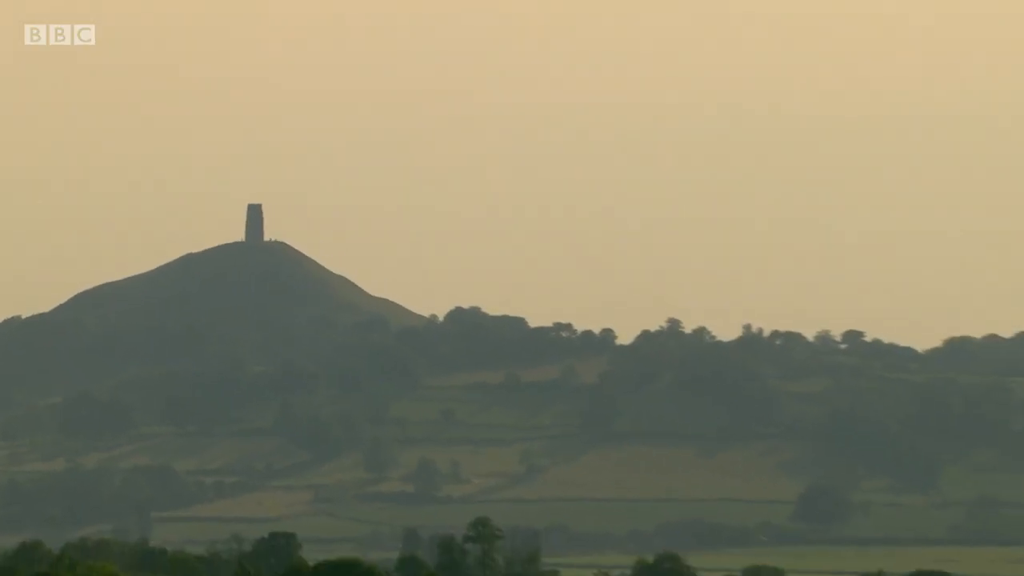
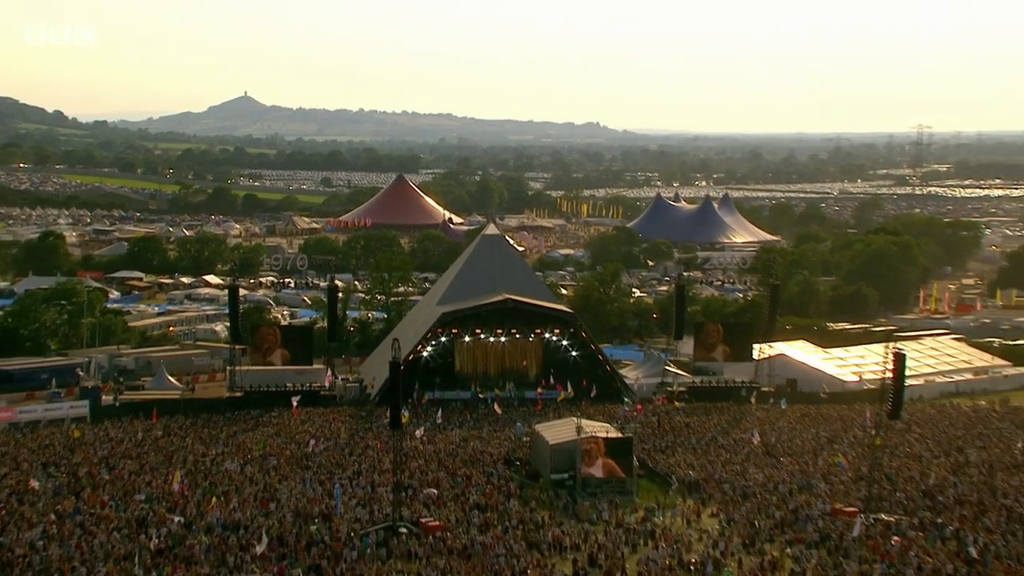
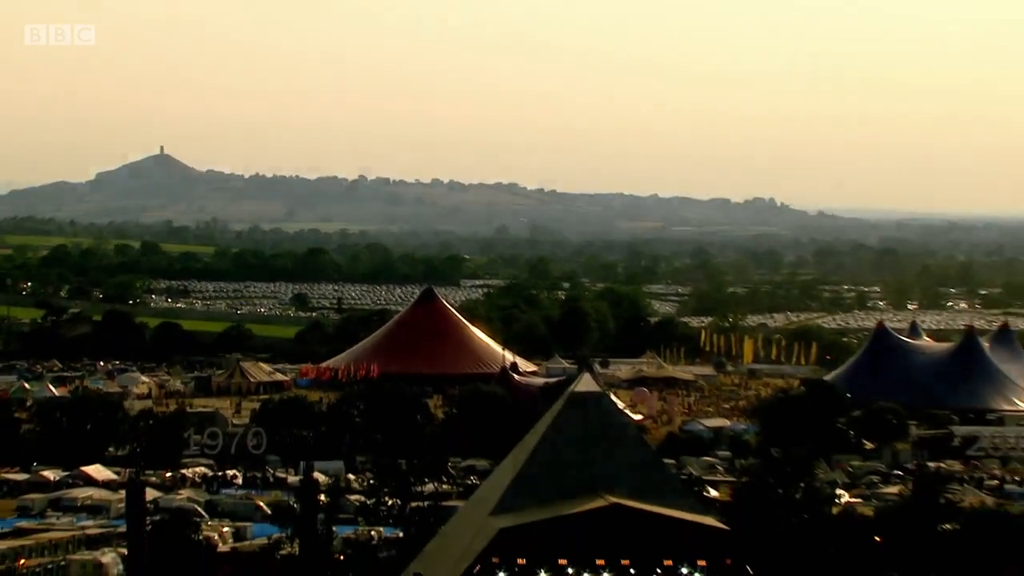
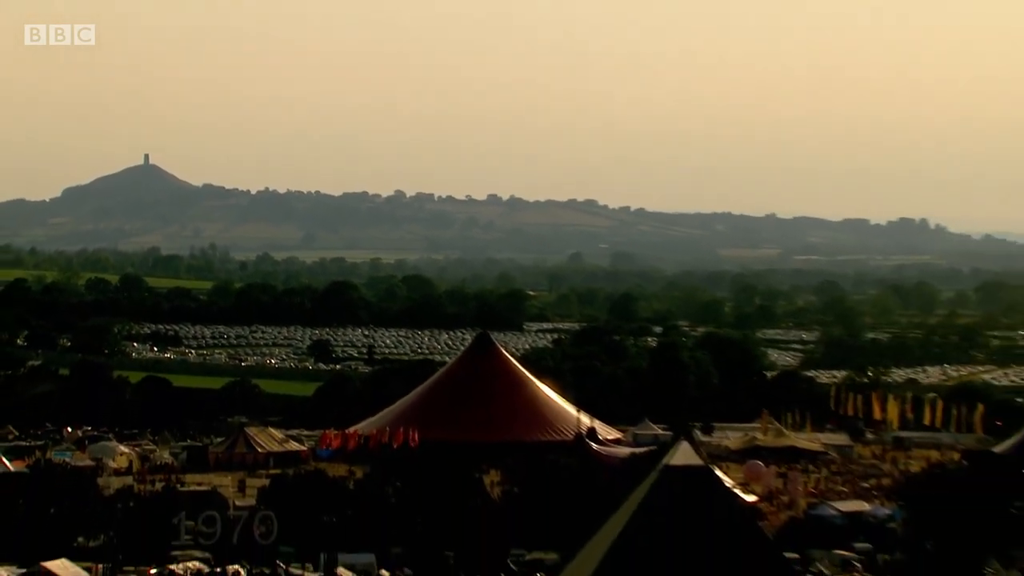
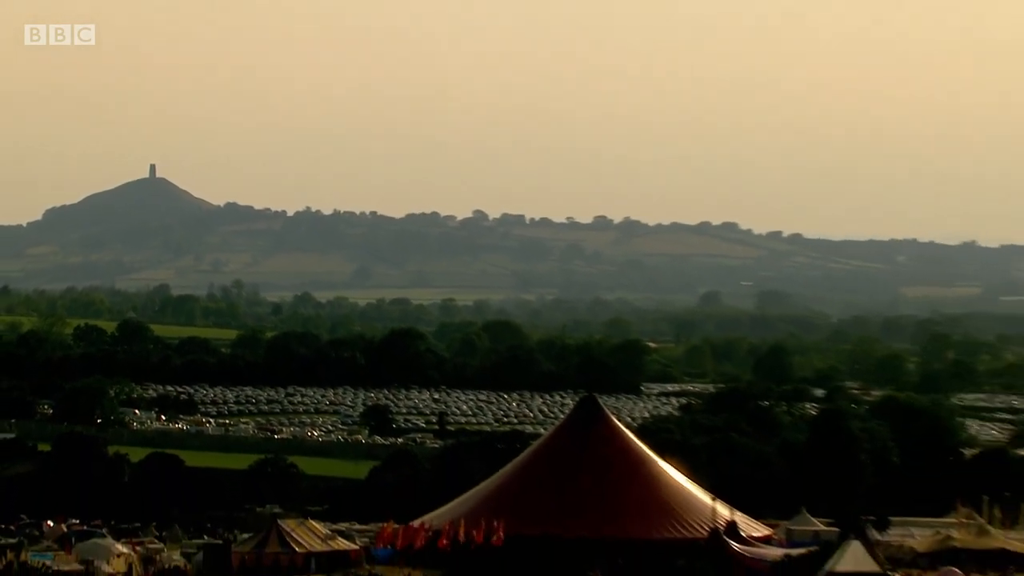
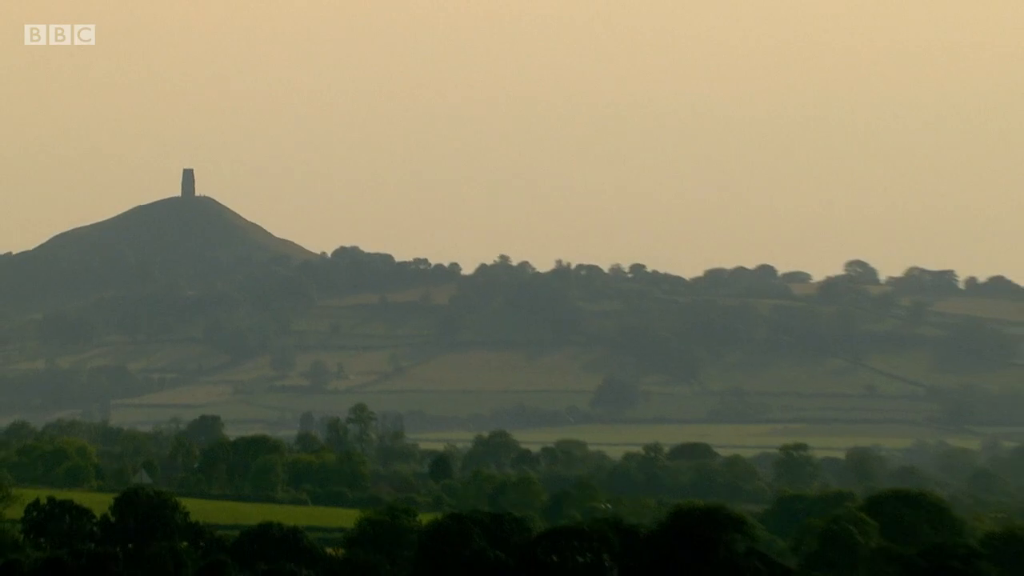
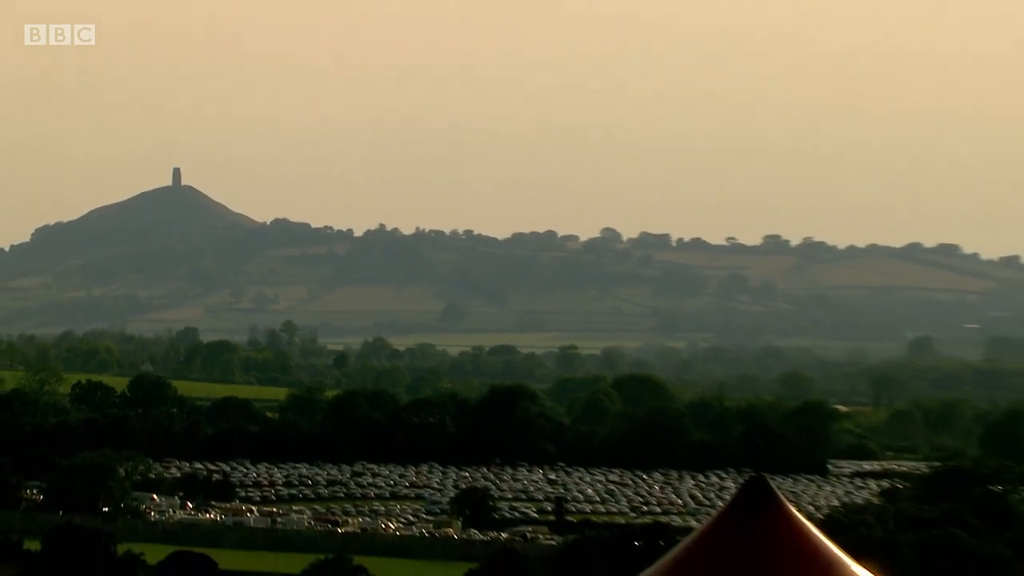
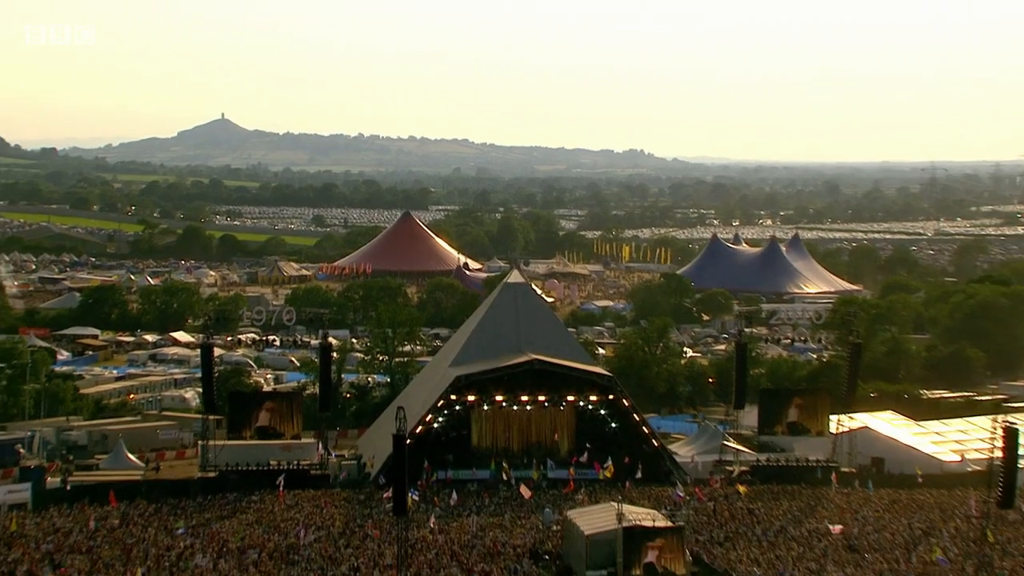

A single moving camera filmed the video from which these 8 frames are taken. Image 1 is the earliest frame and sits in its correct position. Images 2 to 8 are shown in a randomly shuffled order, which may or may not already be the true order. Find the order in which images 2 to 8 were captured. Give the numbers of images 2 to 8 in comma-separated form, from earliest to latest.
6, 7, 5, 4, 3, 8, 2
